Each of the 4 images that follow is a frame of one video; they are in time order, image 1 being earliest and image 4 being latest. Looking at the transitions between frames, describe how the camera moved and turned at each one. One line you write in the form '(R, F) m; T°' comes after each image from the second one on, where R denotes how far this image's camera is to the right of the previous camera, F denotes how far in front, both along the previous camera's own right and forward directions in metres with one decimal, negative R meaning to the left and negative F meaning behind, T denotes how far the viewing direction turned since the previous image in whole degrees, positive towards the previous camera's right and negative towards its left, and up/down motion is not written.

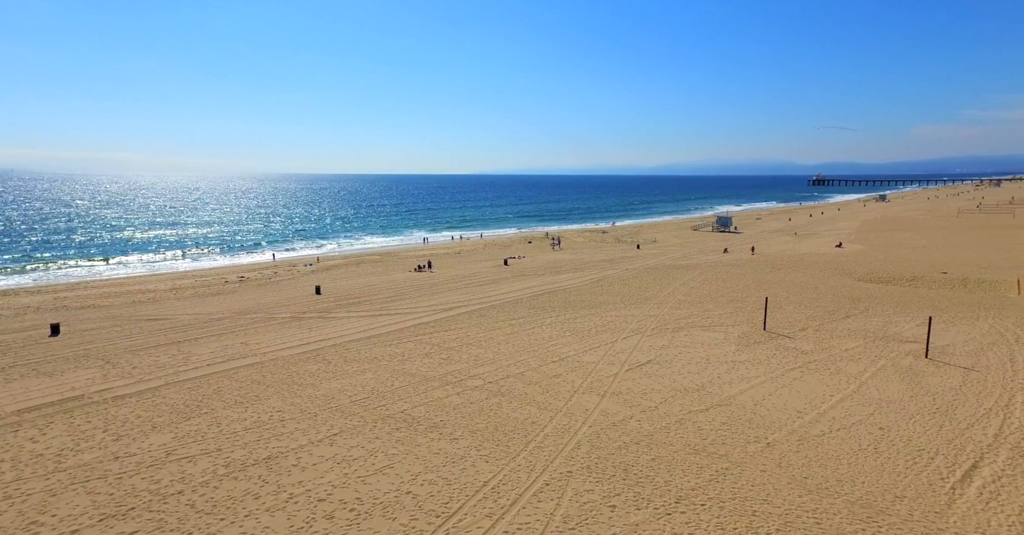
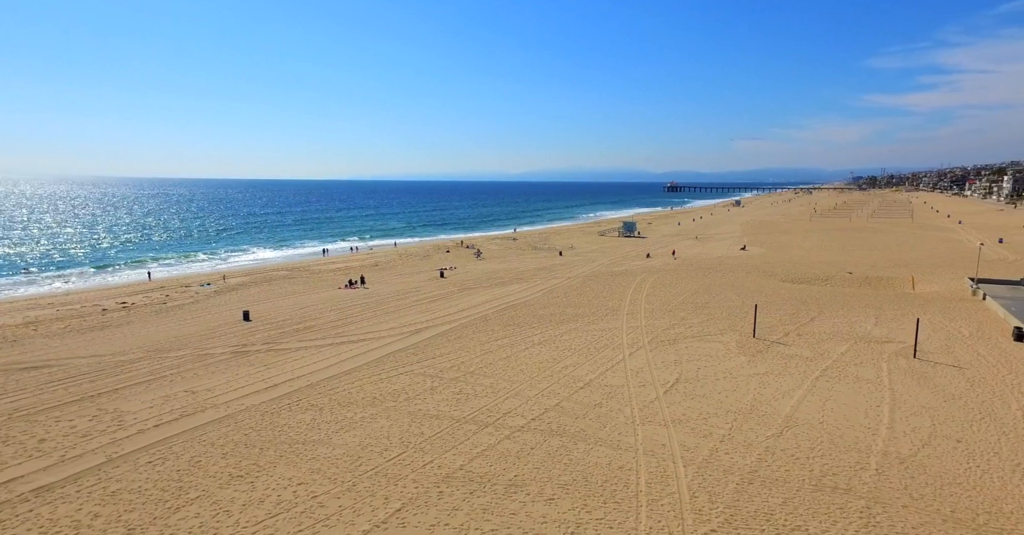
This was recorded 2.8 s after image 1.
(-3.0, +1.8) m; +12°
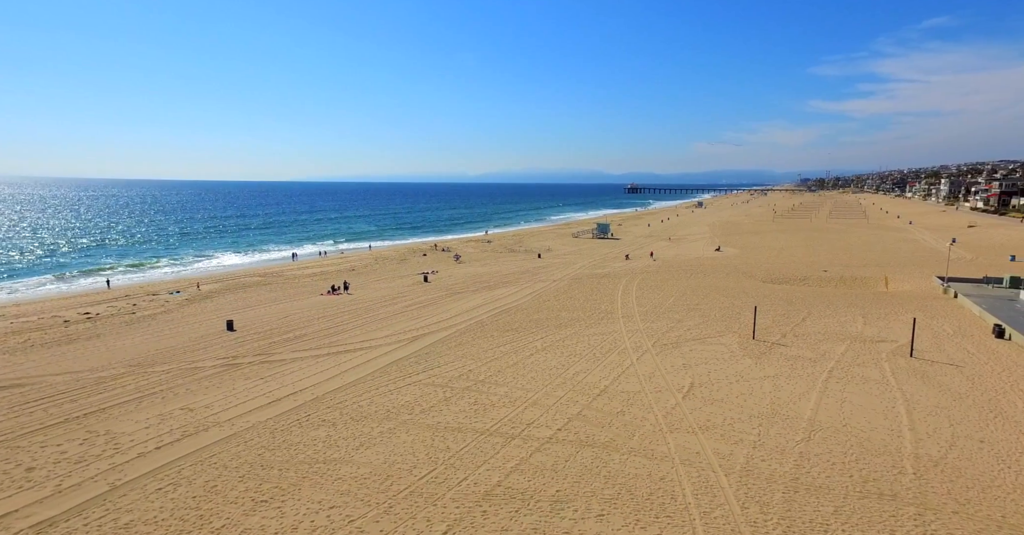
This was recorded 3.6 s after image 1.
(-1.1, +0.3) m; +4°
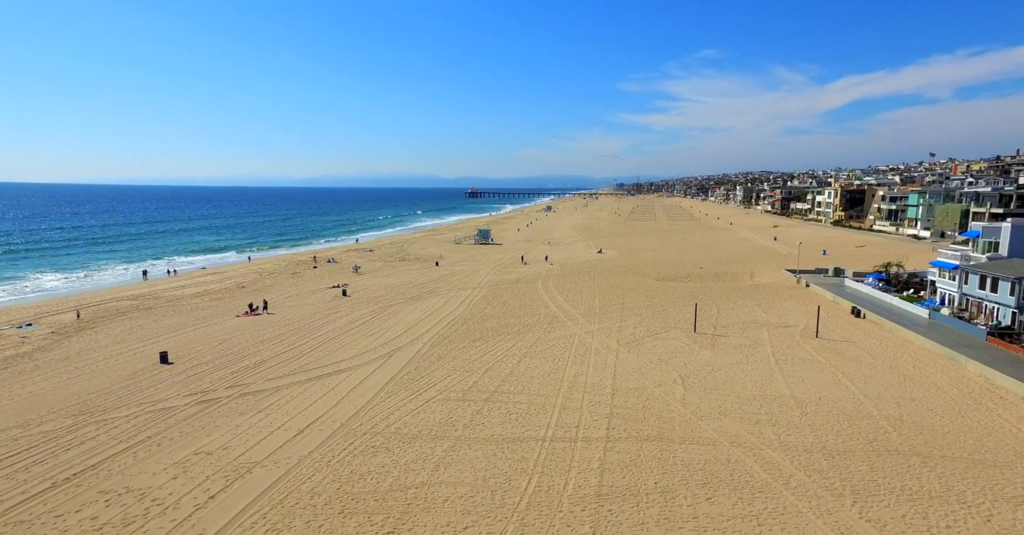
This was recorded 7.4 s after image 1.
(-4.0, -0.2) m; +16°
